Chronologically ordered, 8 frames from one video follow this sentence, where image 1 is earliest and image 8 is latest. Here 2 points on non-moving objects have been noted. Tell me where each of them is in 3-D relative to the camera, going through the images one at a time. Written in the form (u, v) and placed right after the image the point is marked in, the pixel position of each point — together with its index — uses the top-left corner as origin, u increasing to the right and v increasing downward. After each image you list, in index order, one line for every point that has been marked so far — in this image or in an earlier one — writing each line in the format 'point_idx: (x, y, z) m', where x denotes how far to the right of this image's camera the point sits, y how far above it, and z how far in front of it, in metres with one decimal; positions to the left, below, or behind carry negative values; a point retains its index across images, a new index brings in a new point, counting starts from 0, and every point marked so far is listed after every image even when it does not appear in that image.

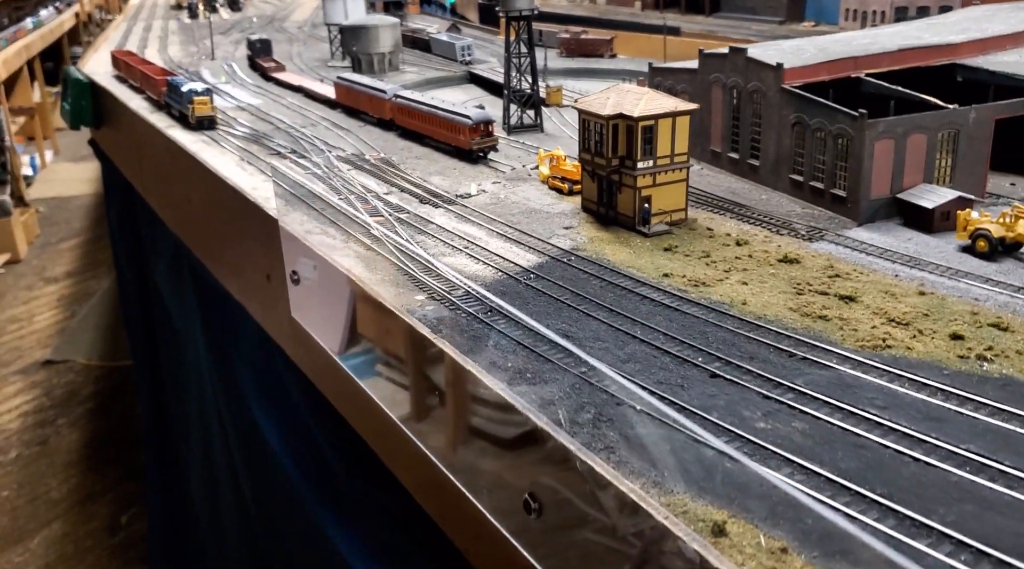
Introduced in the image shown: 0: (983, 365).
0: (+5.4, -0.9, +10.0) m
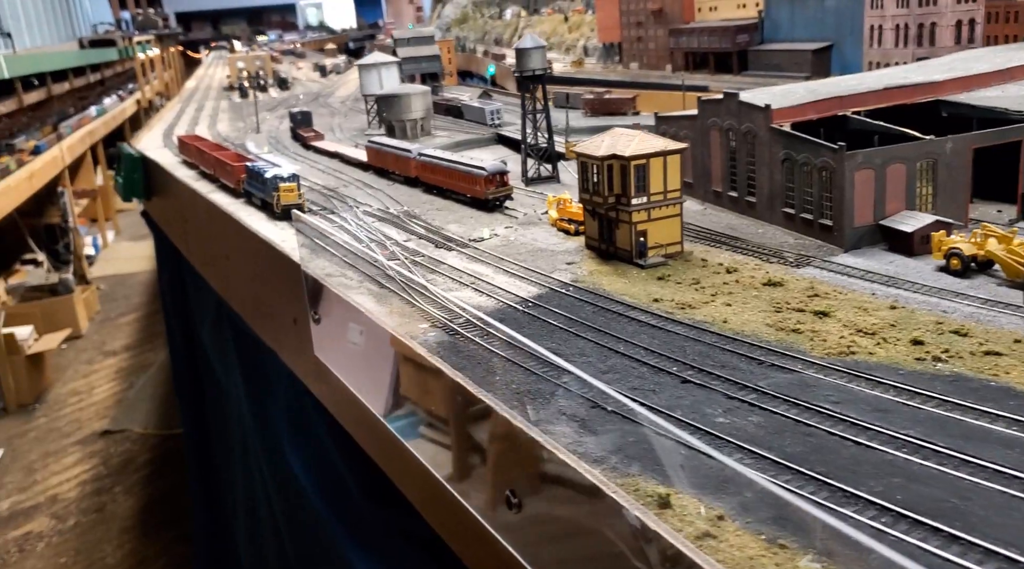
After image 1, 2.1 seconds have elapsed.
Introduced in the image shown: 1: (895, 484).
0: (+5.1, -1.0, +10.7) m
1: (+3.5, -1.8, +8.1) m
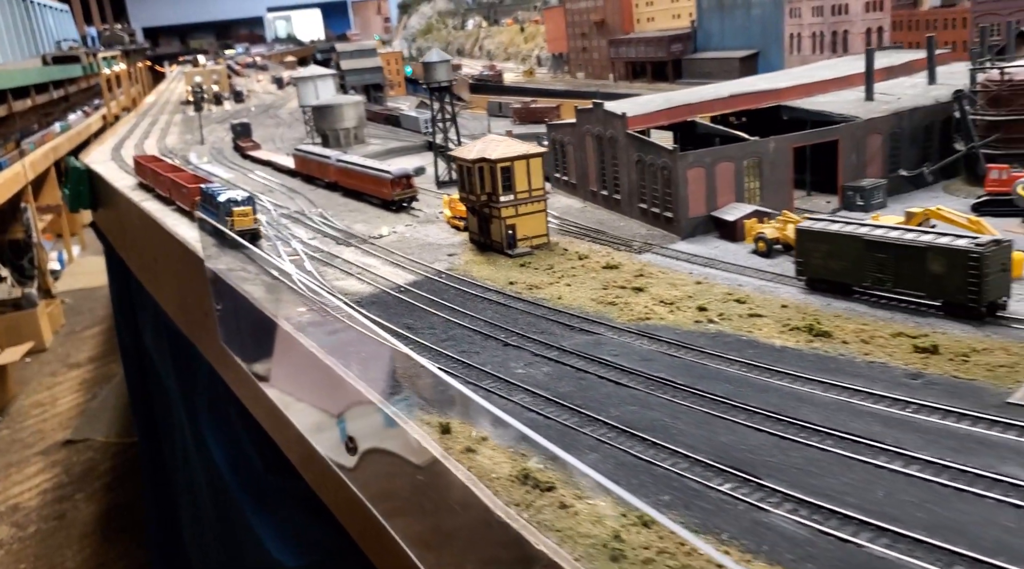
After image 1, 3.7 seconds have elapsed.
0: (+2.9, -0.6, +12.9) m
1: (+1.4, -1.4, +10.4) m
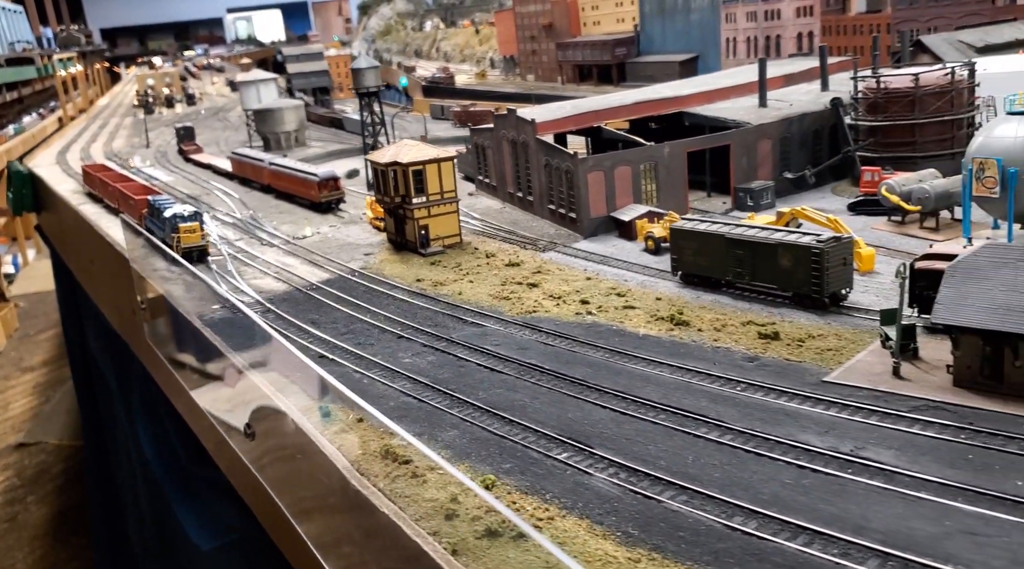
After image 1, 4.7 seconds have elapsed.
0: (+1.2, -0.5, +14.1) m
1: (-0.2, -1.4, +11.4) m
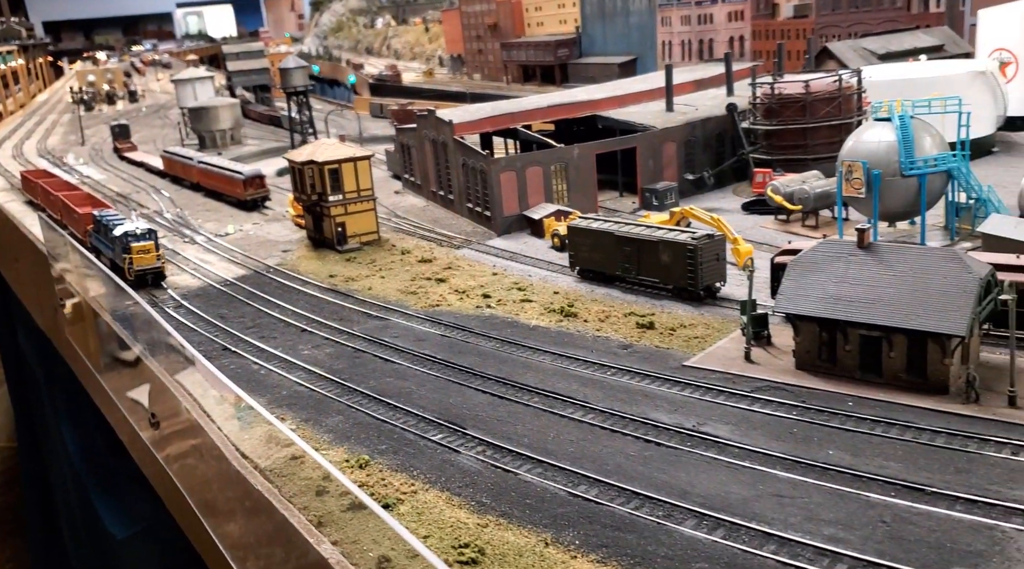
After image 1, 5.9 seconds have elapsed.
0: (-0.5, -0.4, +14.9) m
1: (-1.8, -1.3, +12.2) m
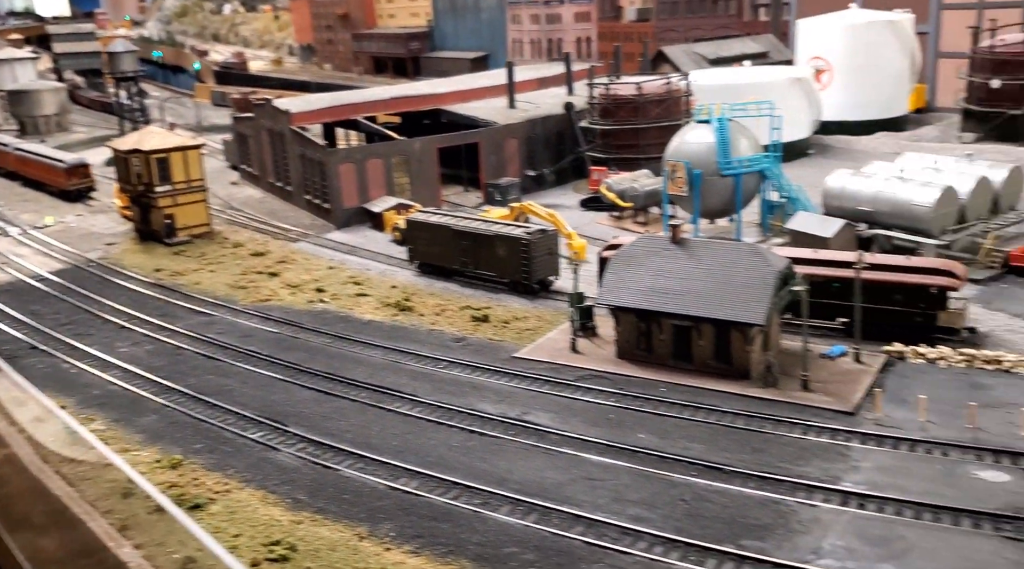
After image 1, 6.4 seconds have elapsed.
0: (-3.2, -0.3, +14.7) m
1: (-4.0, -1.2, +11.8) m
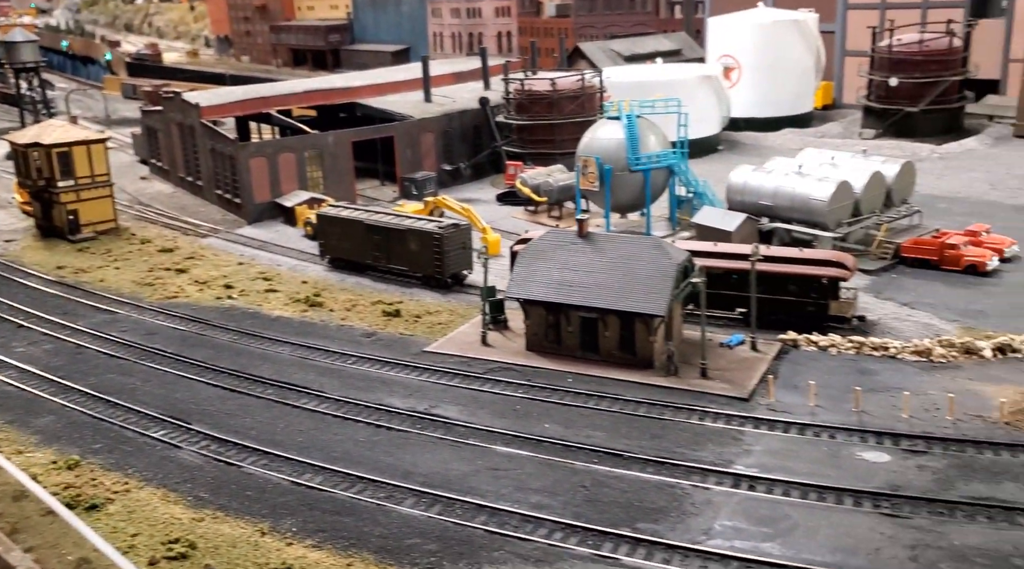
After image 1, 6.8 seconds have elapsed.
0: (-4.6, -0.3, +14.5) m
1: (-5.2, -1.2, +11.6) m
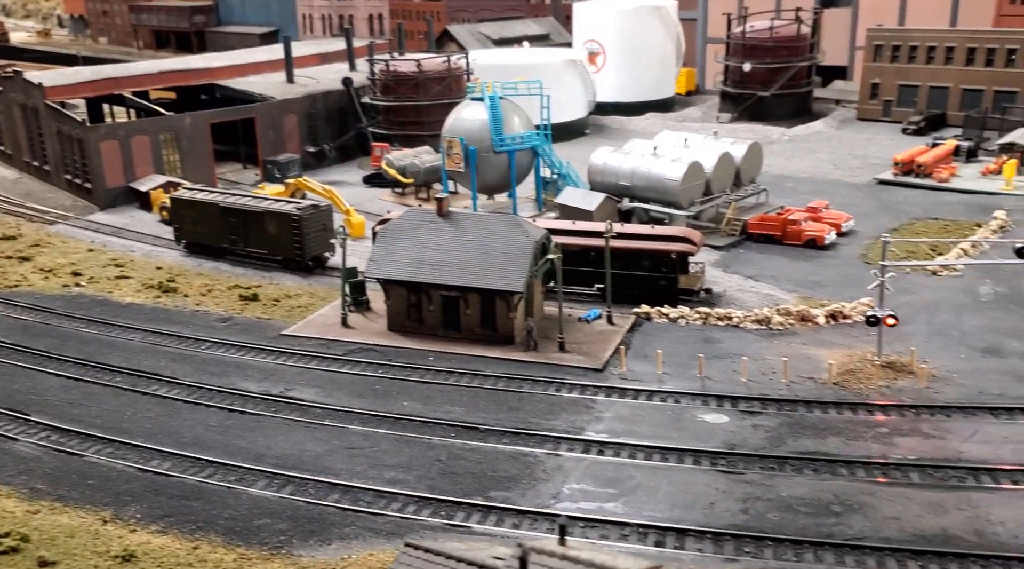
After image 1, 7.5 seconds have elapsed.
0: (-6.8, -0.1, +13.9) m
1: (-7.0, -1.0, +10.9) m
